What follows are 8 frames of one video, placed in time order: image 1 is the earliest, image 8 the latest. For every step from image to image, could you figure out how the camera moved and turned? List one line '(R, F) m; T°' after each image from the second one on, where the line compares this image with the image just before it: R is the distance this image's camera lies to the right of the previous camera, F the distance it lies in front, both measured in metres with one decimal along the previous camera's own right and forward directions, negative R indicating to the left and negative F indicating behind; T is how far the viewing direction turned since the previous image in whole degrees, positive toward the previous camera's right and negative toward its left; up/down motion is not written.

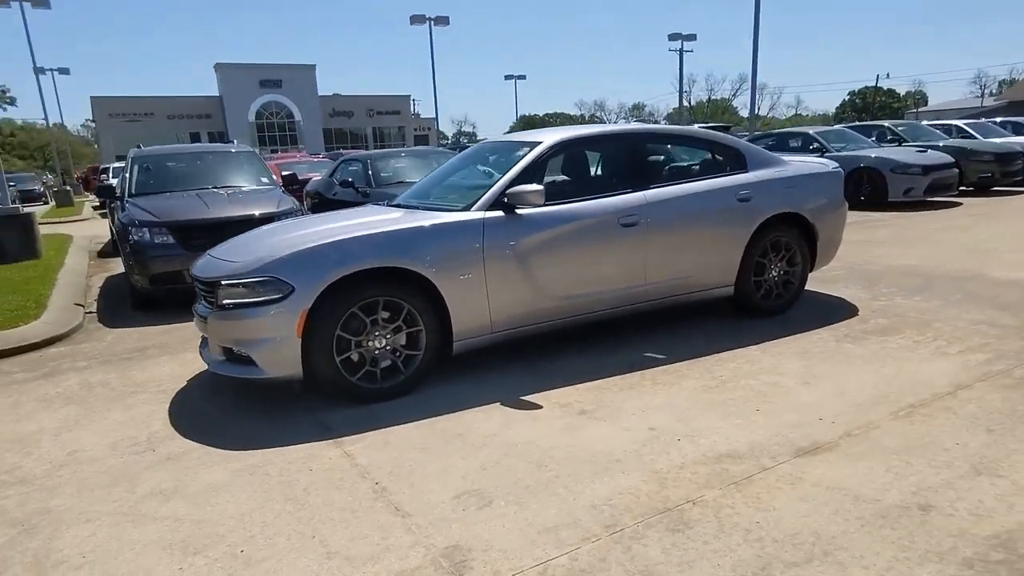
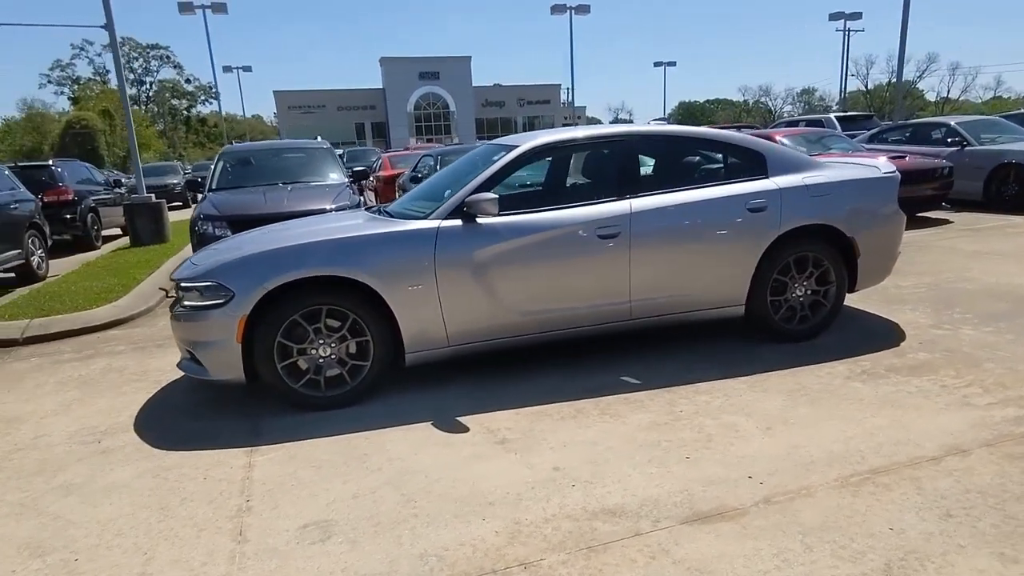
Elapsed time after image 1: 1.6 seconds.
(+1.3, +0.4) m; -13°
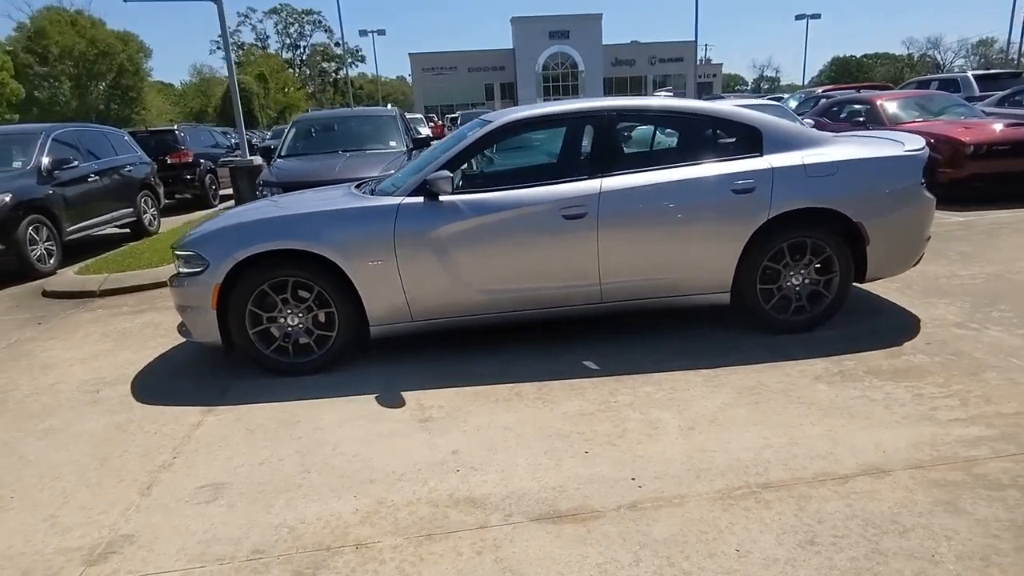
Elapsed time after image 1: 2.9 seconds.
(+1.1, +0.1) m; -11°
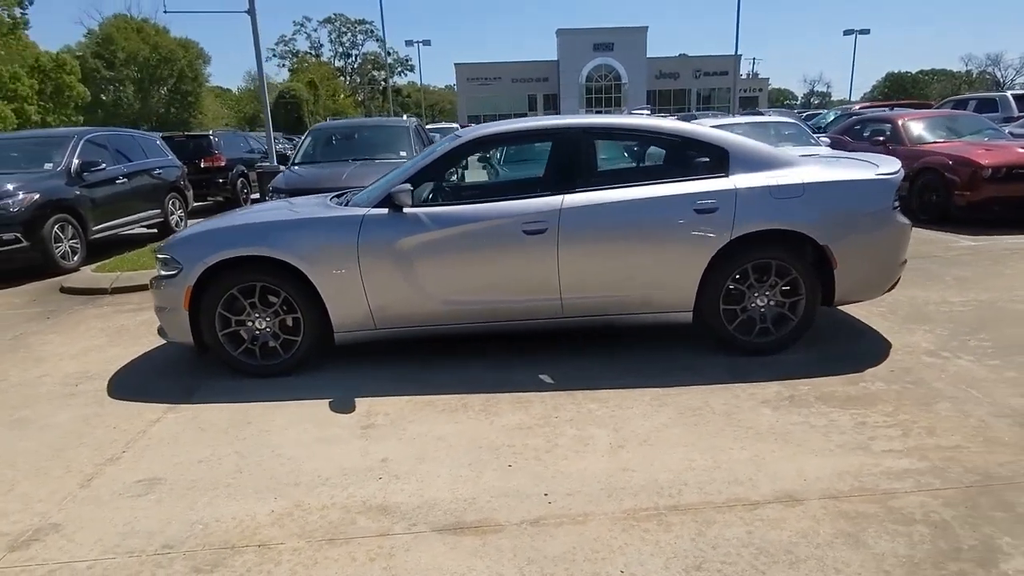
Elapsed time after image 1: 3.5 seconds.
(+0.5, 0.0) m; -3°
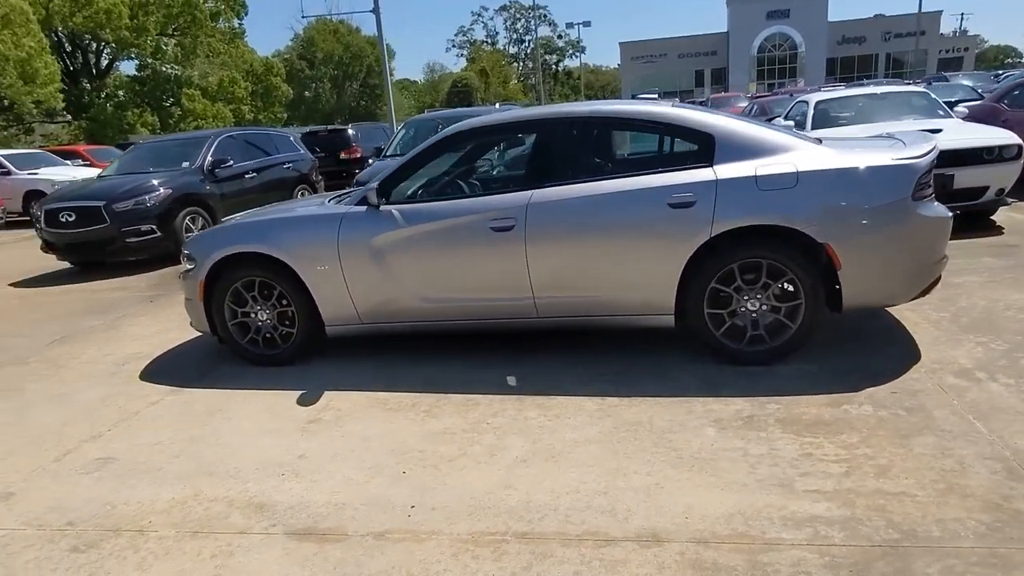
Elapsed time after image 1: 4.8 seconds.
(+1.3, +0.3) m; -14°
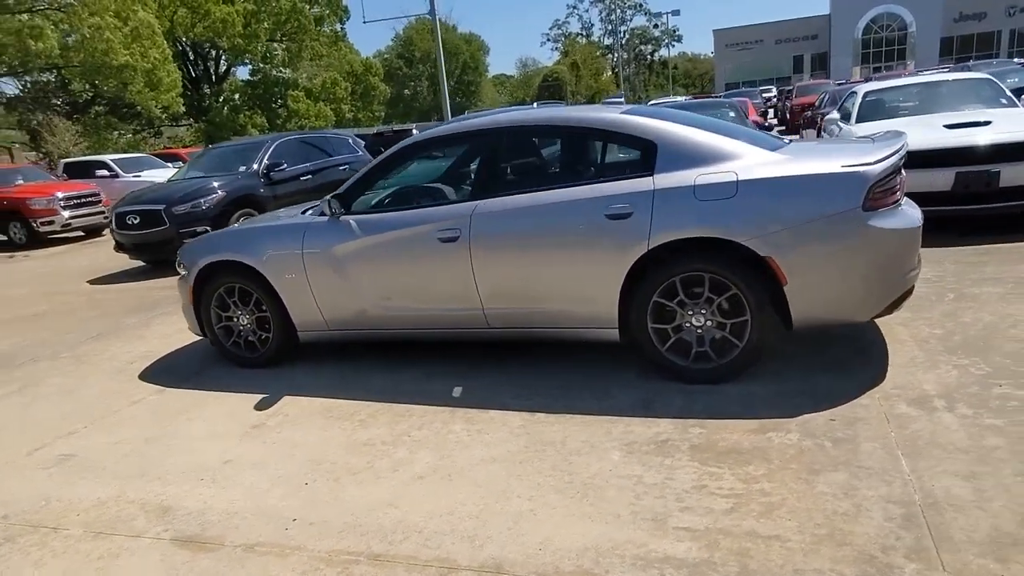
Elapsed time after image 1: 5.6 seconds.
(+0.9, +0.1) m; -8°
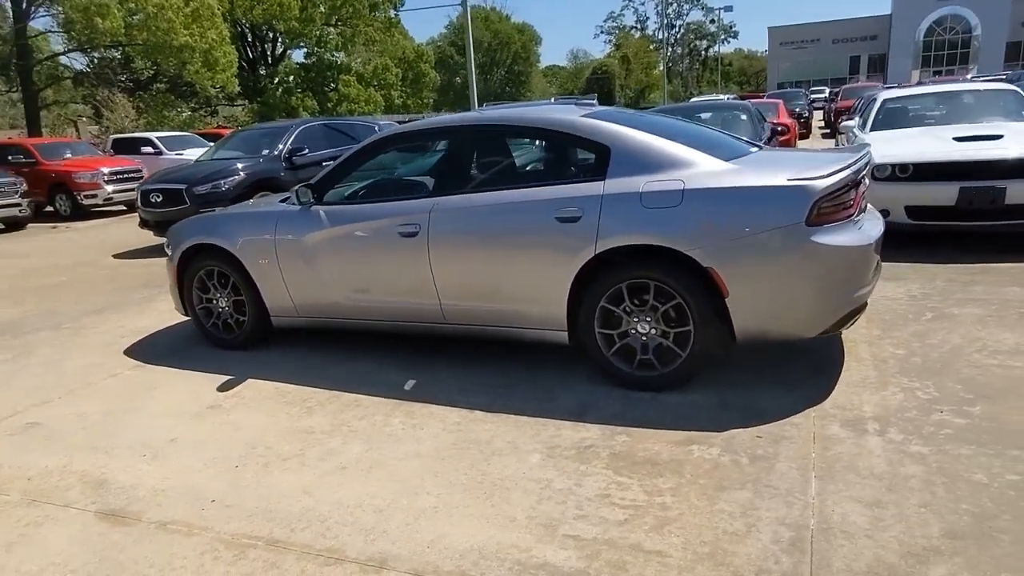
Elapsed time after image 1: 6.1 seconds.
(+0.5, 0.0) m; -3°
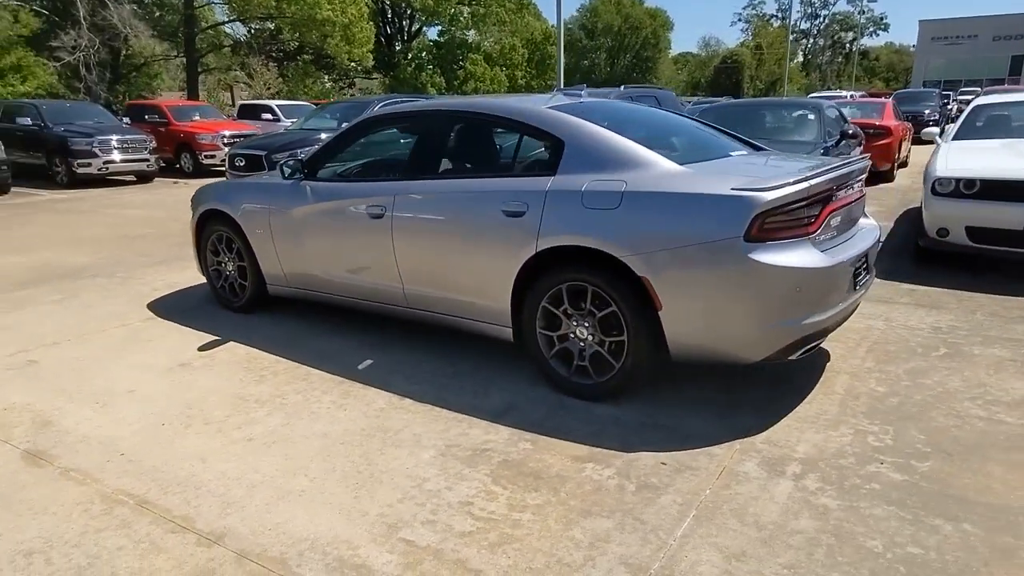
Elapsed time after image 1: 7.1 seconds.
(+0.9, +0.2) m; -9°
